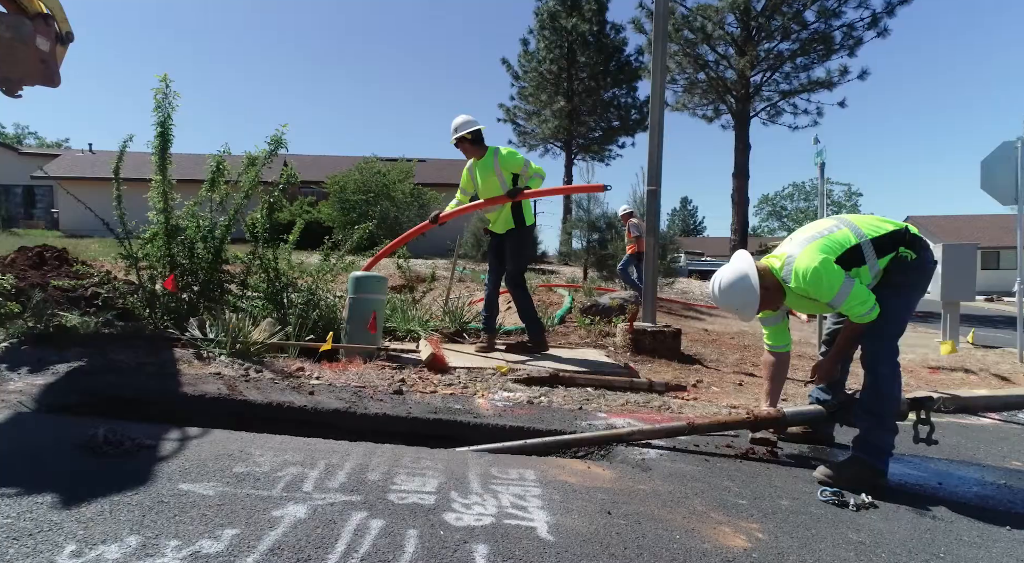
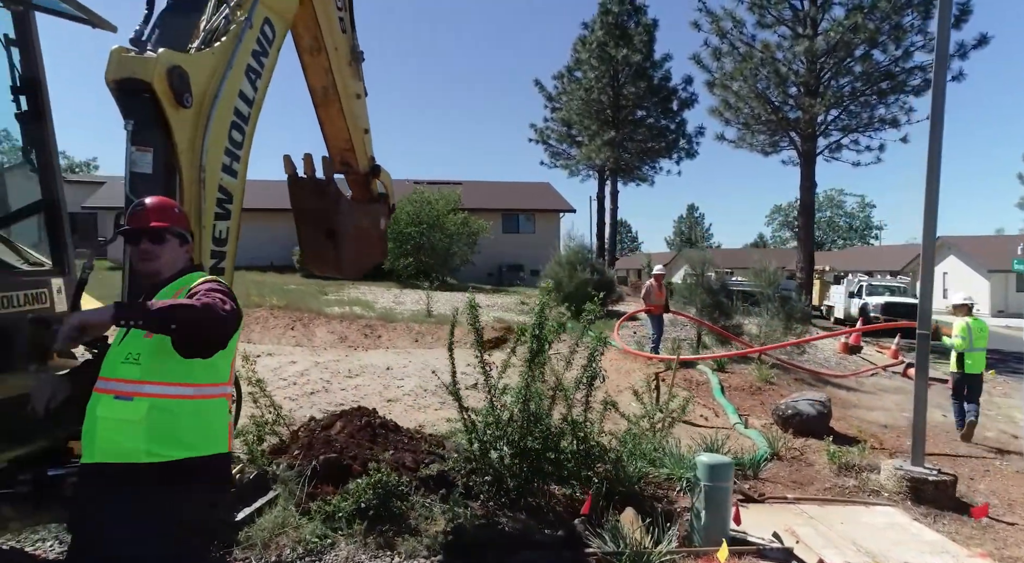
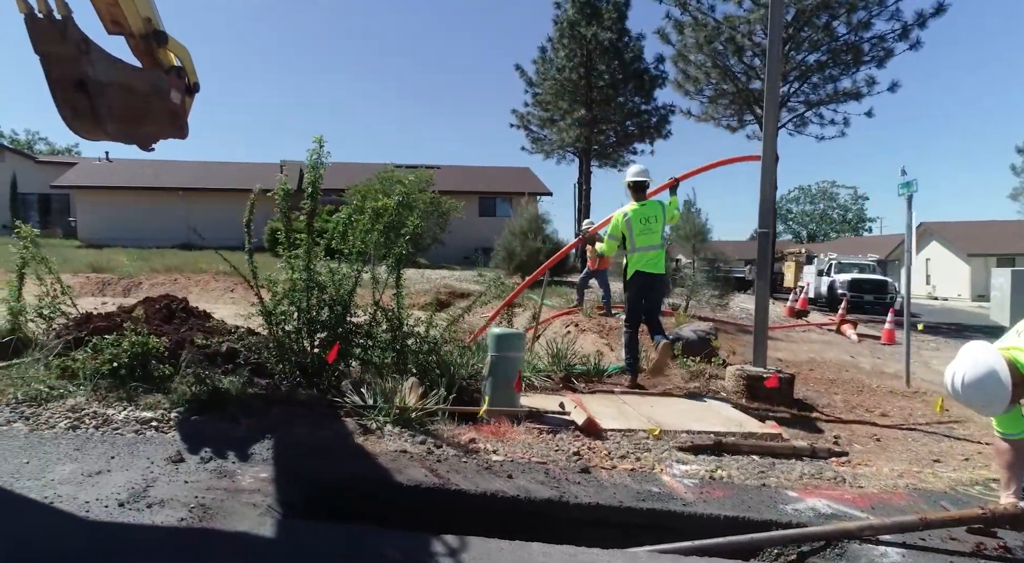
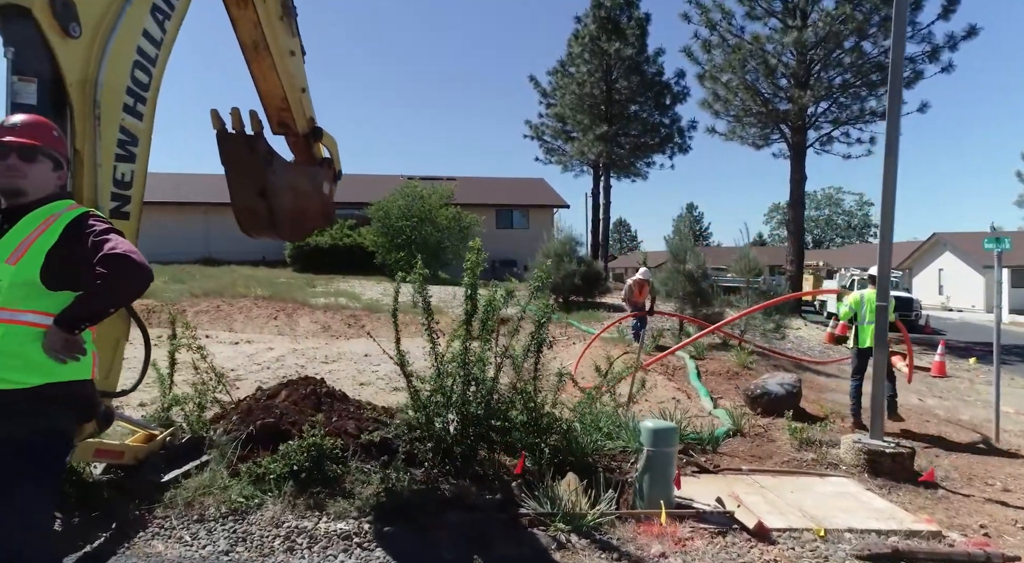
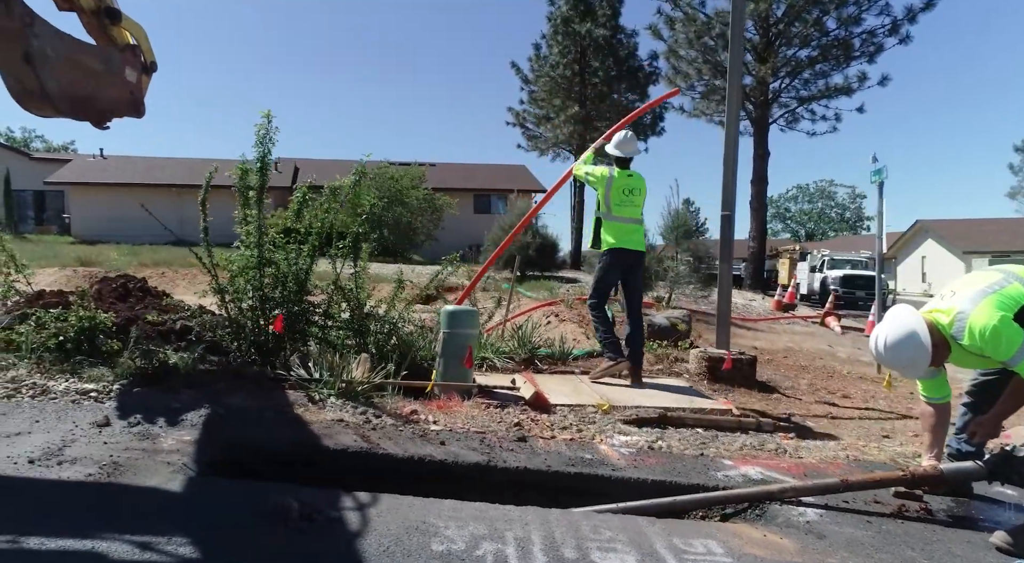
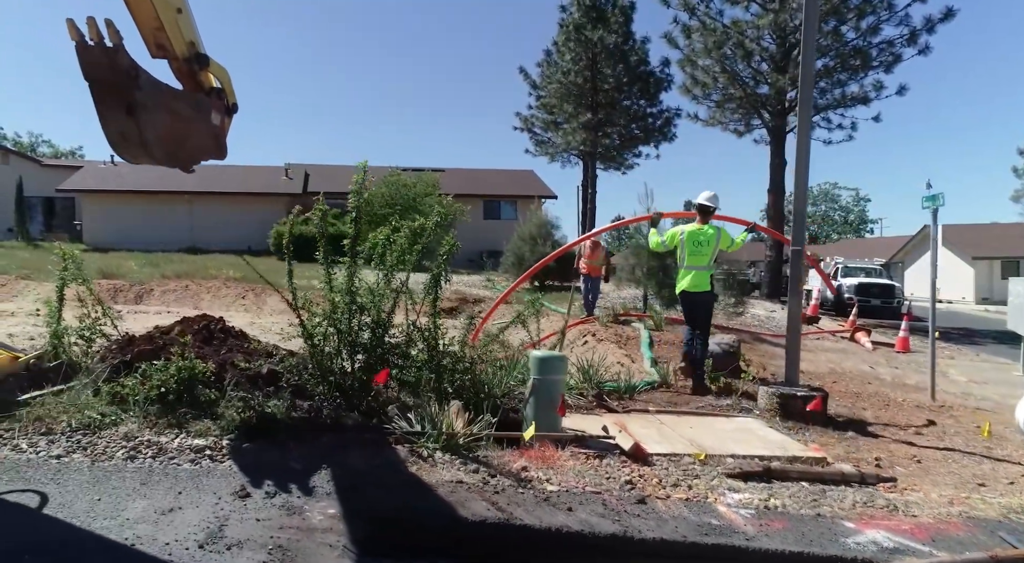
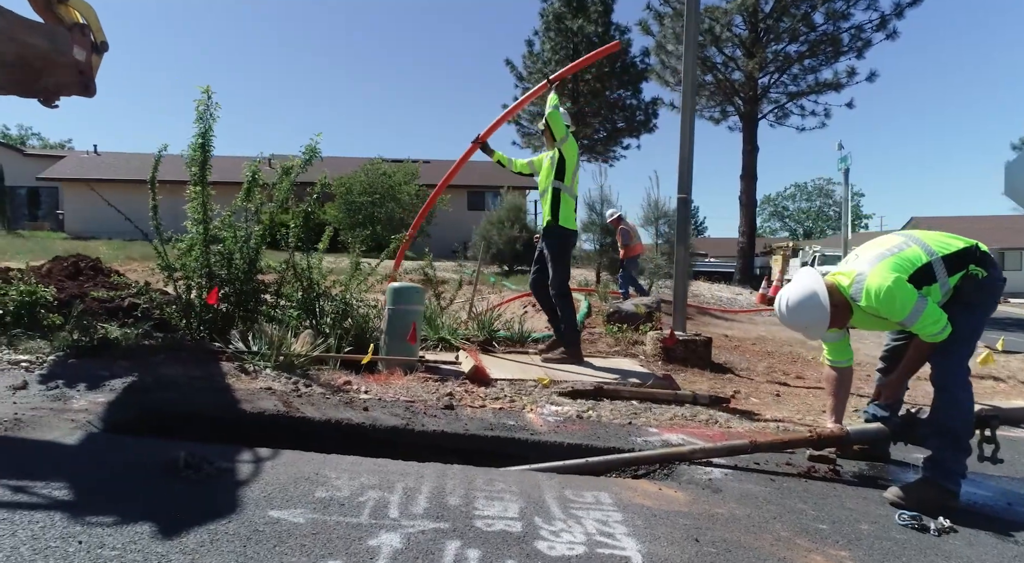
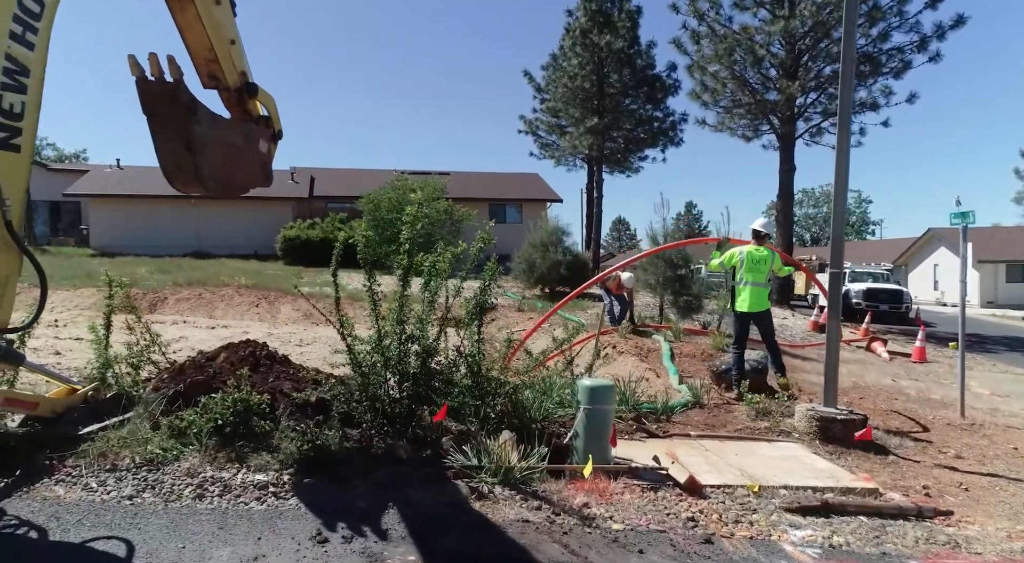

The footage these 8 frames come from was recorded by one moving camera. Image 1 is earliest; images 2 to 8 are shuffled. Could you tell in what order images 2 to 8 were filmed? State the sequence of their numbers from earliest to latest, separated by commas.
7, 5, 3, 6, 8, 4, 2
